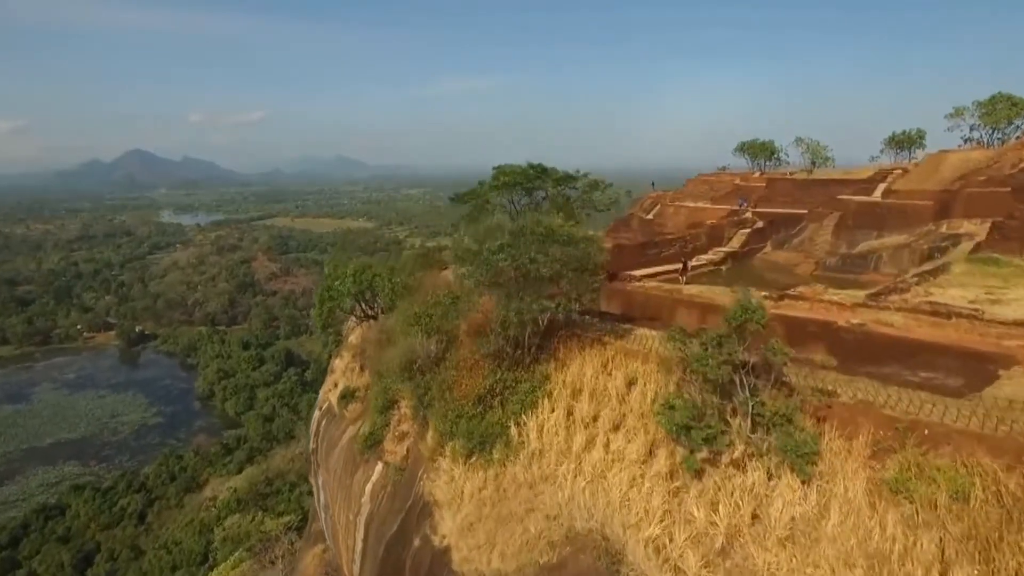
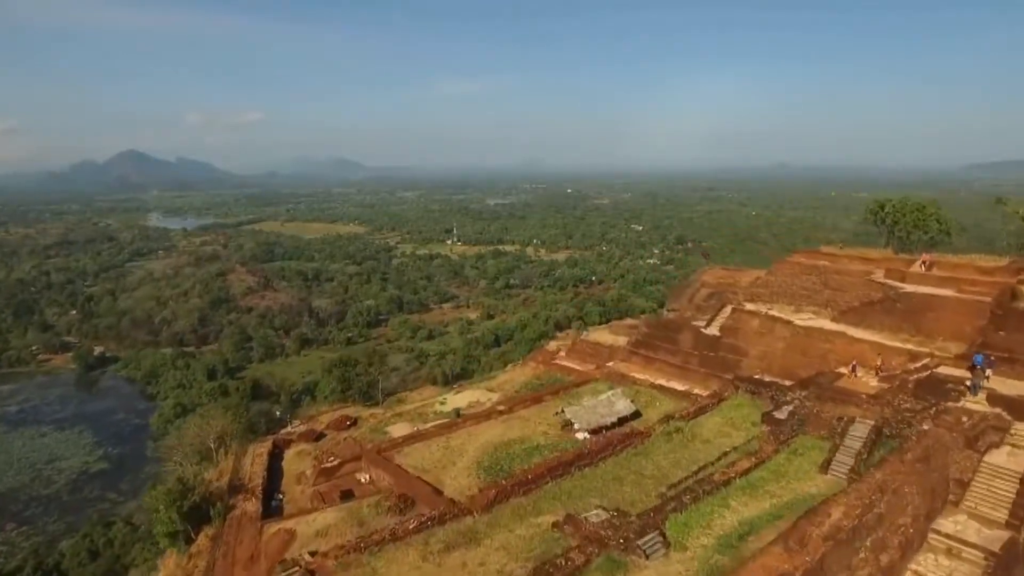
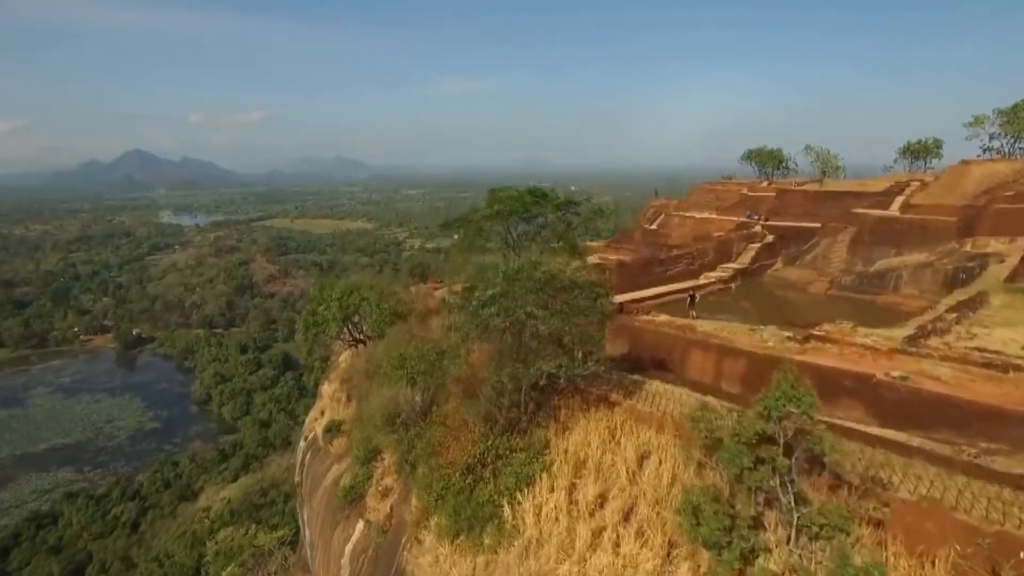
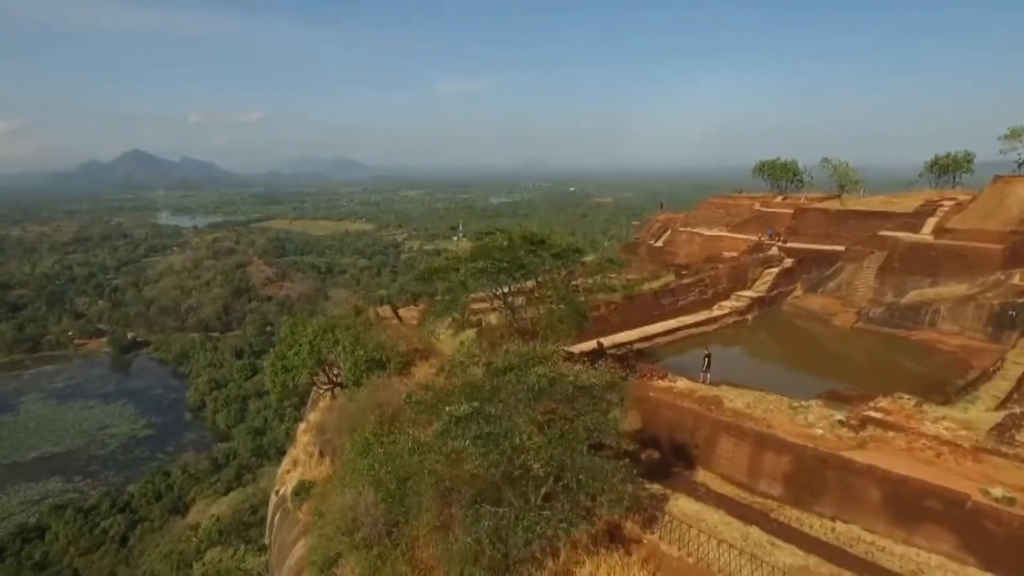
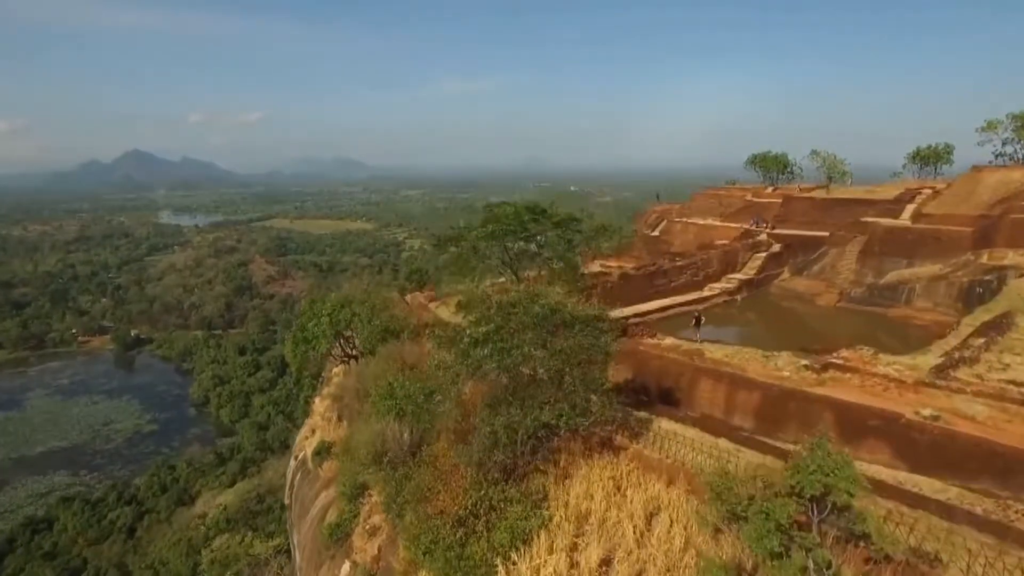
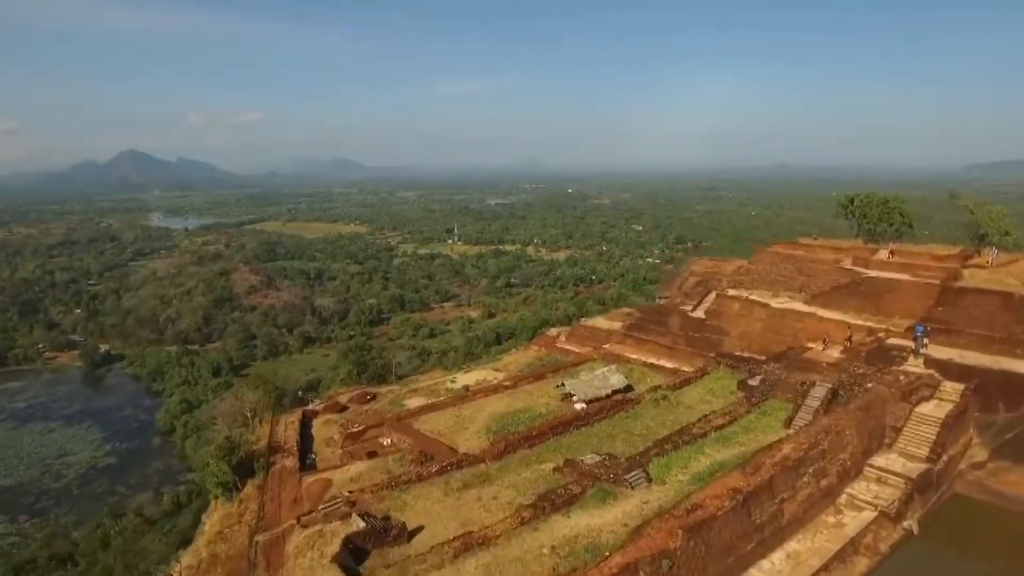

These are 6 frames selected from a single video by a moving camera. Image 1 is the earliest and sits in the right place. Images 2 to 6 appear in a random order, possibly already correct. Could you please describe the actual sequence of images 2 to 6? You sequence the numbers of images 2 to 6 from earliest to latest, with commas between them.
3, 5, 4, 6, 2
